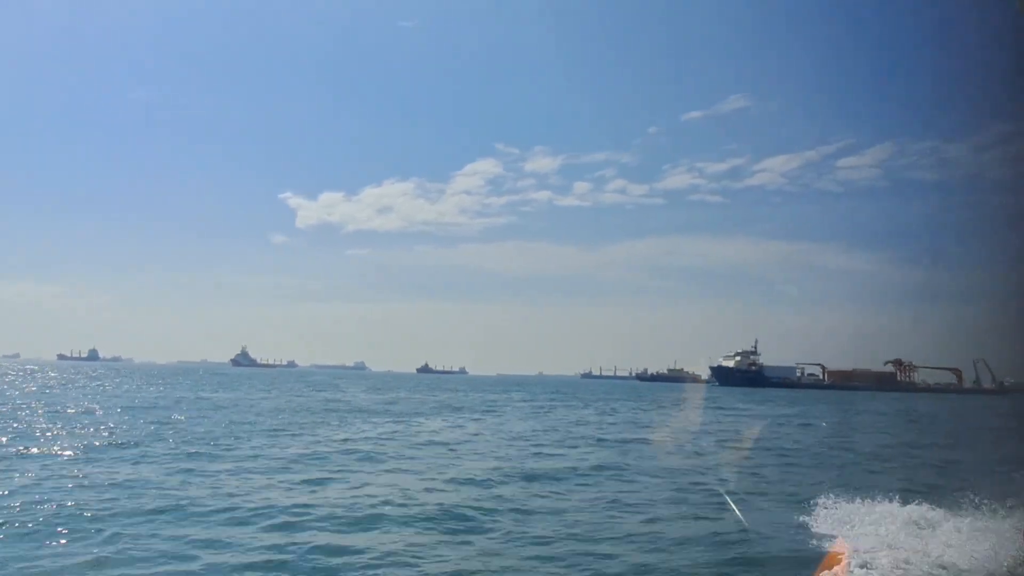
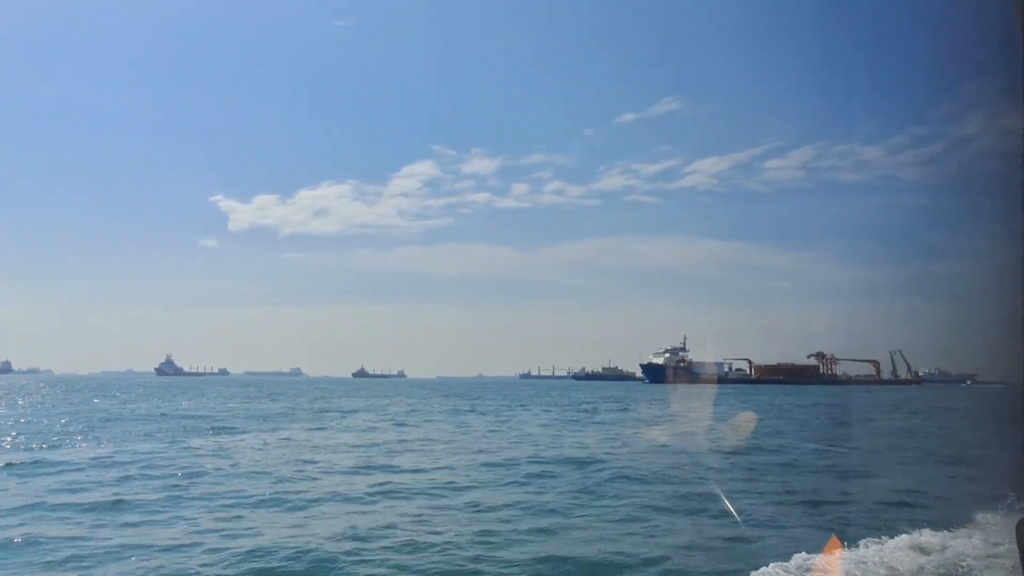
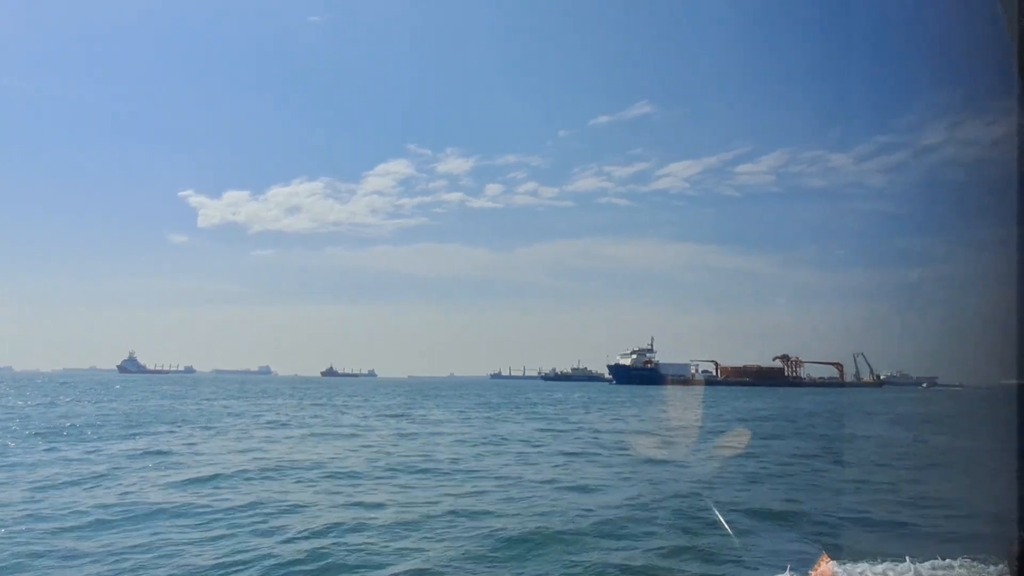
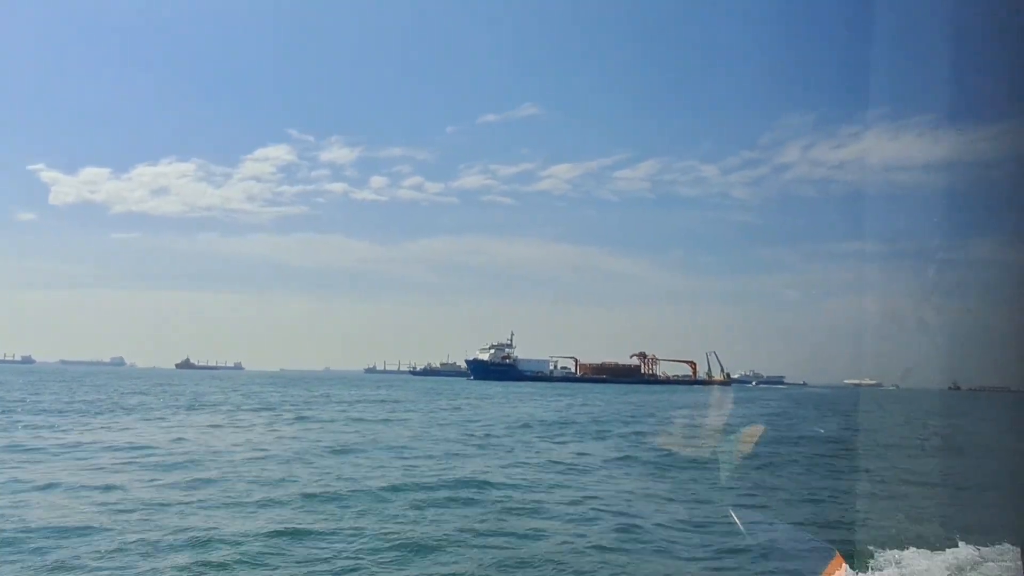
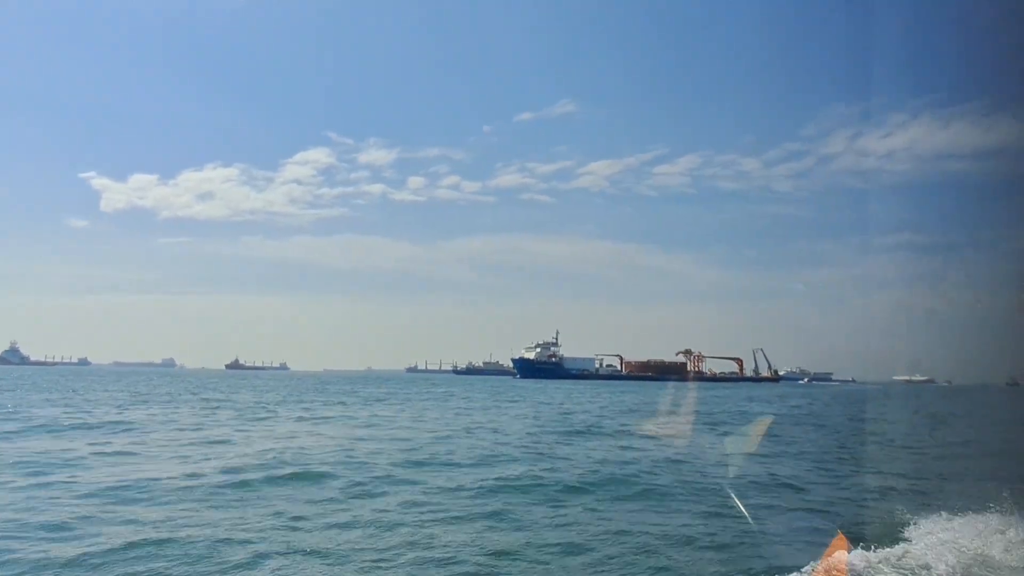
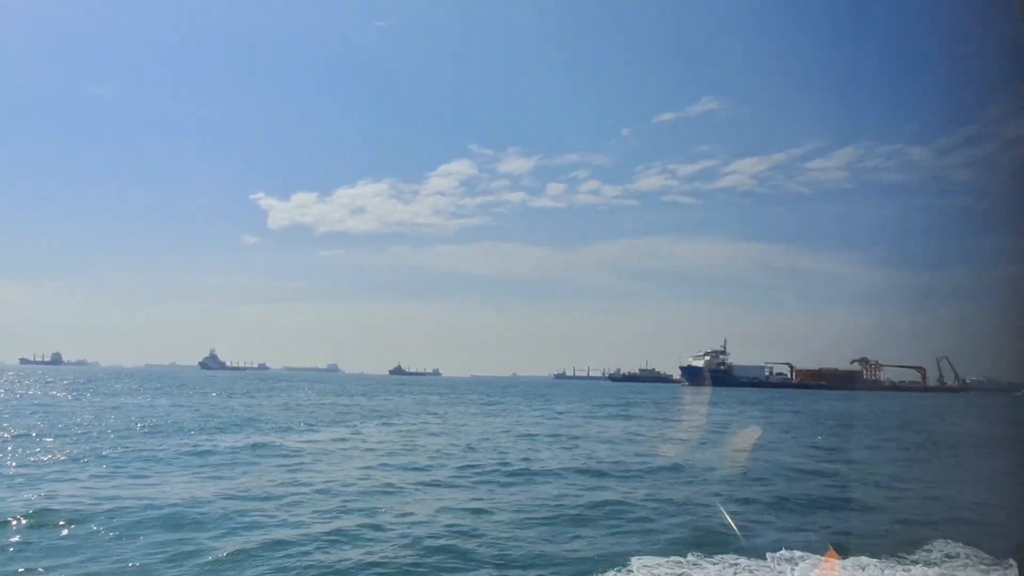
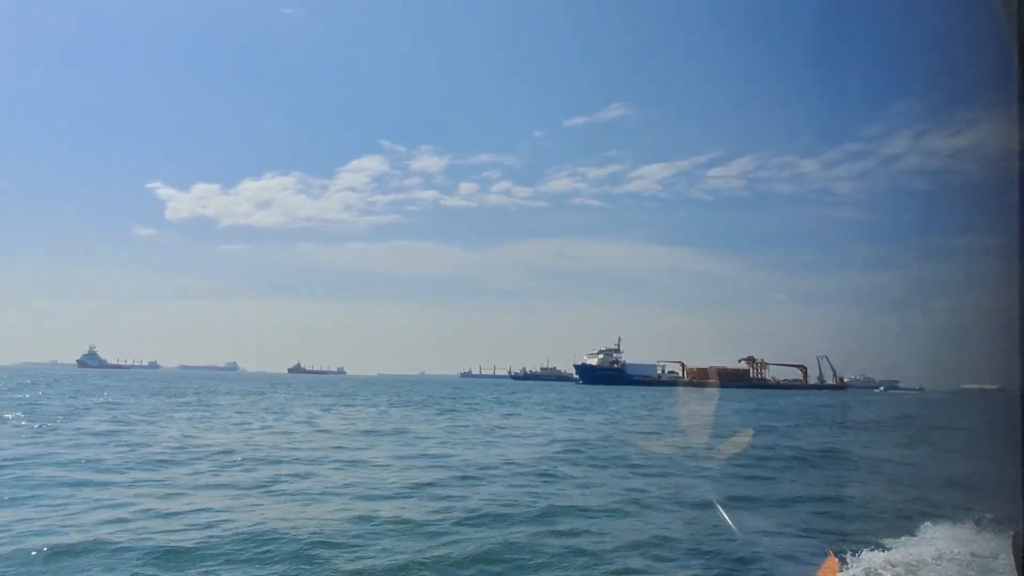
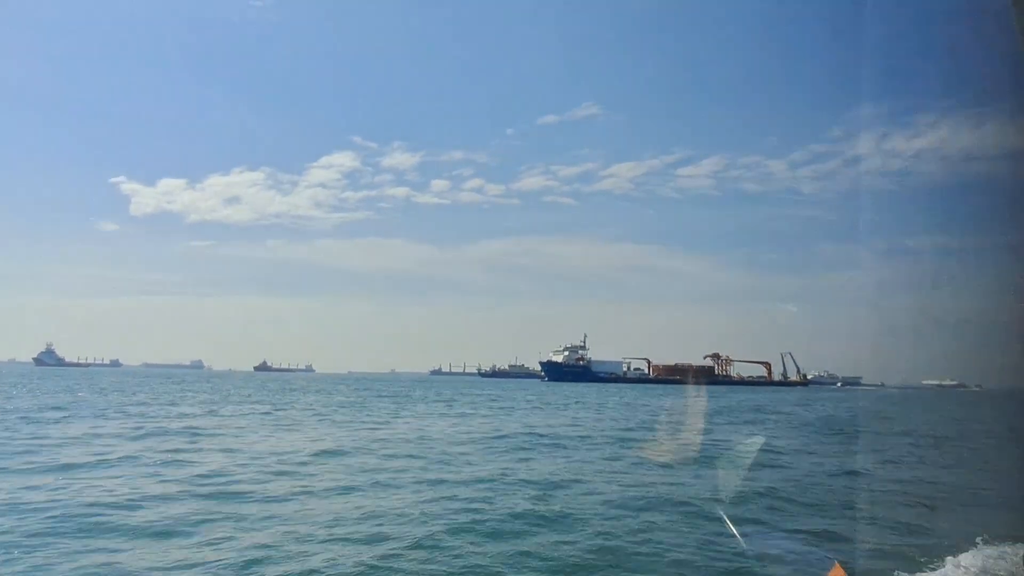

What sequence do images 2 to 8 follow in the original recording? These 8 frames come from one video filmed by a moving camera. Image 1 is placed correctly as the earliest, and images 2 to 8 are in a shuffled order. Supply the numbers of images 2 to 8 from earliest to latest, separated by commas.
6, 2, 3, 7, 8, 5, 4
